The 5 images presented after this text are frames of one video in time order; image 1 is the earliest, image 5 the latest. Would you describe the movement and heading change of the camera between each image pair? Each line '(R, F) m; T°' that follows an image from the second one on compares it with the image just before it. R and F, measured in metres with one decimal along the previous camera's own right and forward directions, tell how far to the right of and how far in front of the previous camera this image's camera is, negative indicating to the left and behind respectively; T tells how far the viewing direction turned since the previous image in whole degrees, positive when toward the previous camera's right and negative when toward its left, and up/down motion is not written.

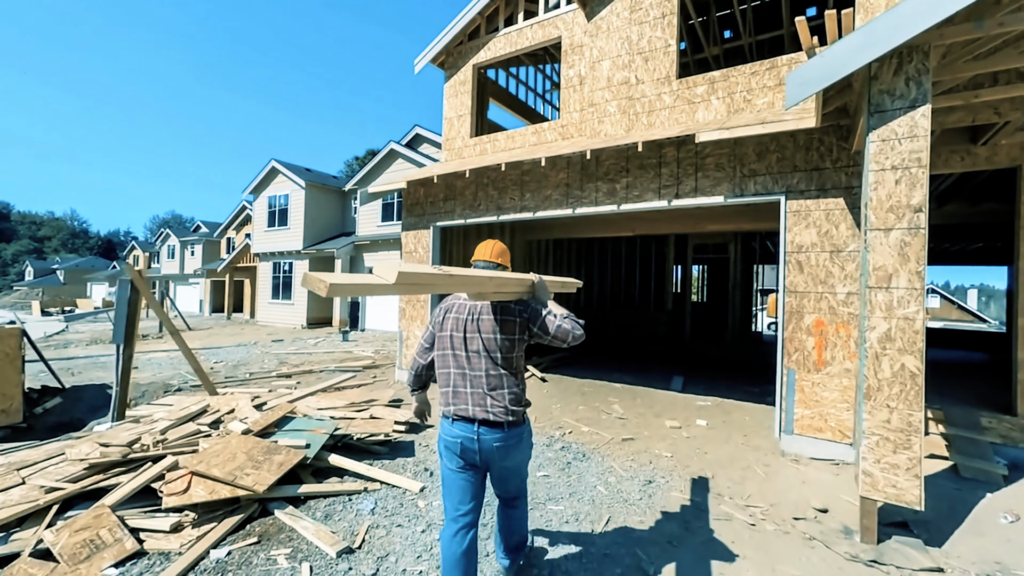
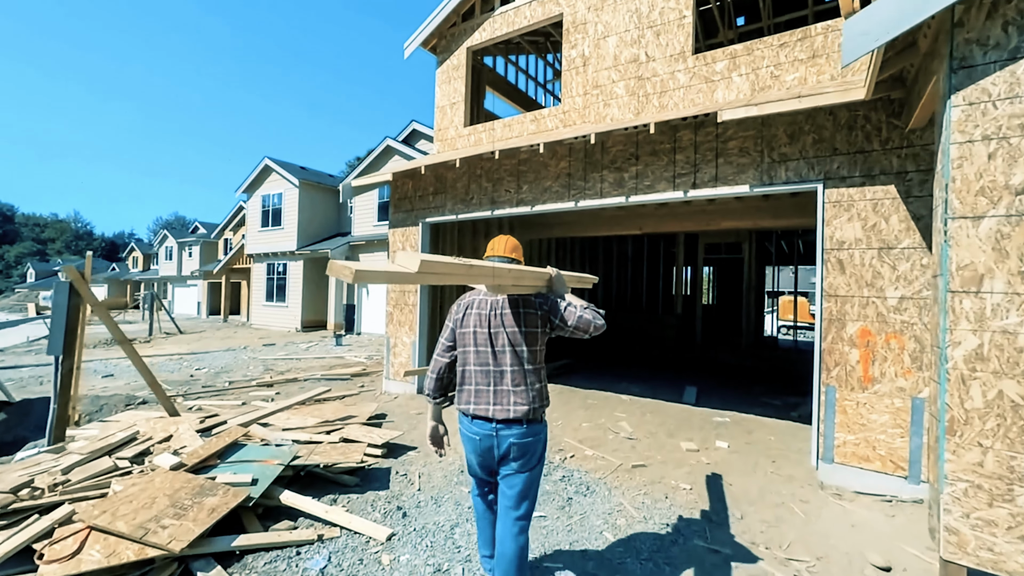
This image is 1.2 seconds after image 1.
(+0.1, +0.6) m; 0°
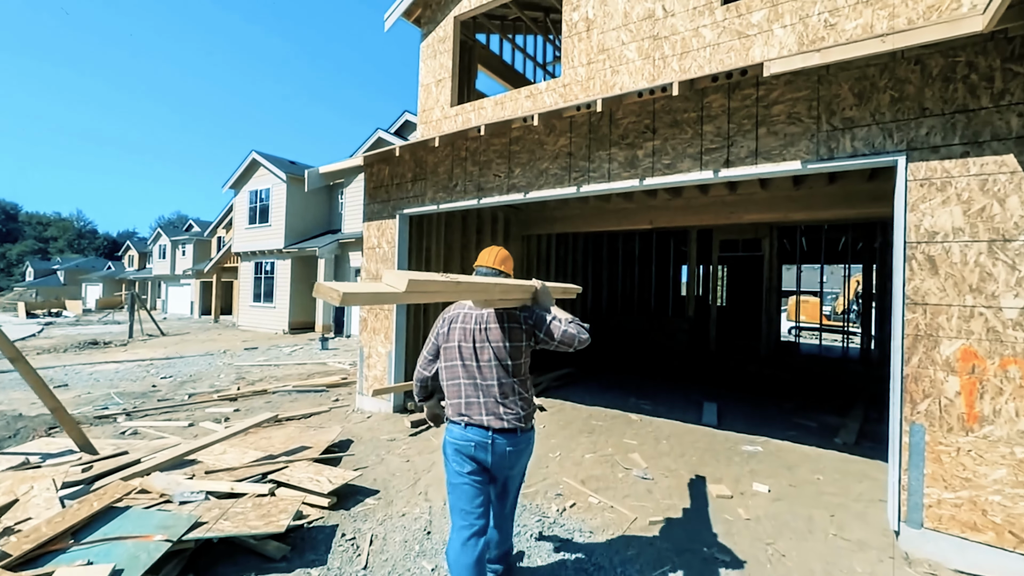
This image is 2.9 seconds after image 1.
(+0.2, +0.9) m; 0°
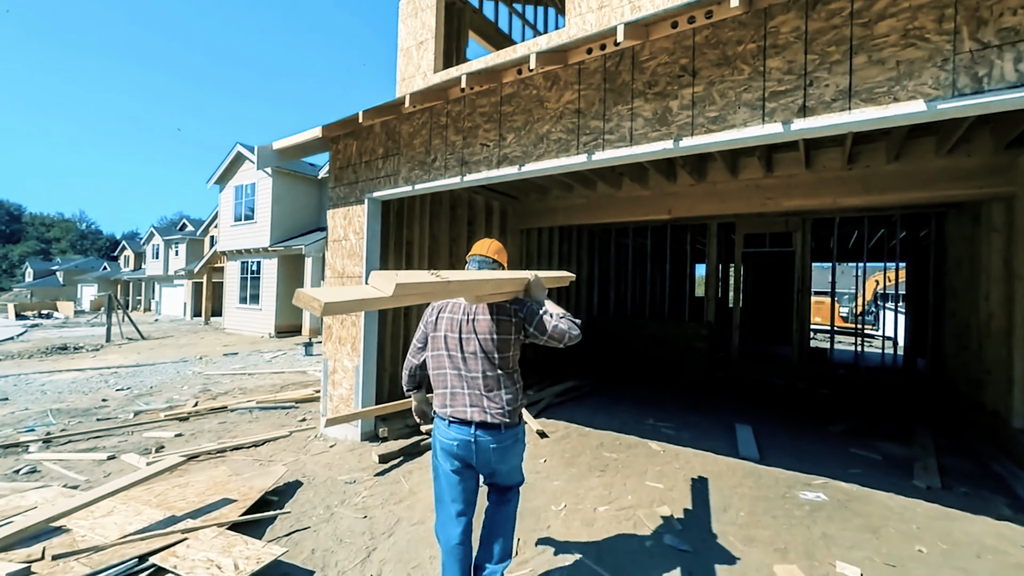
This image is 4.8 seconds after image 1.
(+0.1, +1.0) m; -1°
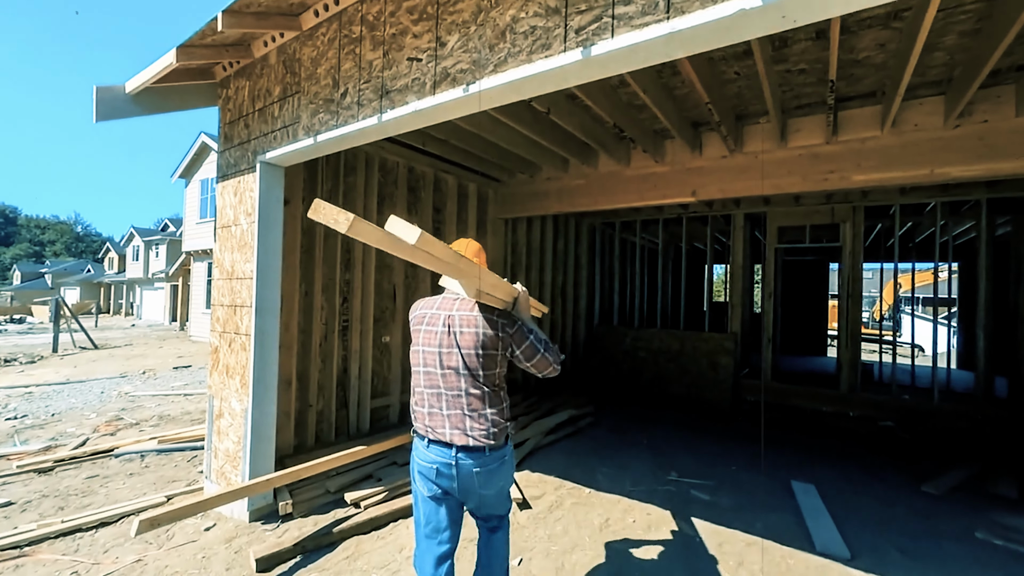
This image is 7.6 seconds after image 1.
(+0.3, +1.5) m; 0°
